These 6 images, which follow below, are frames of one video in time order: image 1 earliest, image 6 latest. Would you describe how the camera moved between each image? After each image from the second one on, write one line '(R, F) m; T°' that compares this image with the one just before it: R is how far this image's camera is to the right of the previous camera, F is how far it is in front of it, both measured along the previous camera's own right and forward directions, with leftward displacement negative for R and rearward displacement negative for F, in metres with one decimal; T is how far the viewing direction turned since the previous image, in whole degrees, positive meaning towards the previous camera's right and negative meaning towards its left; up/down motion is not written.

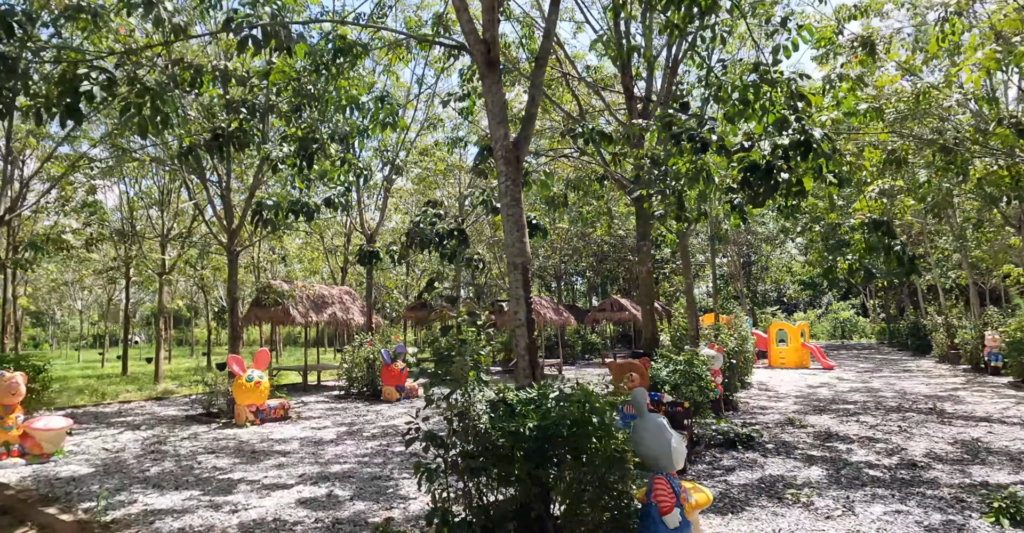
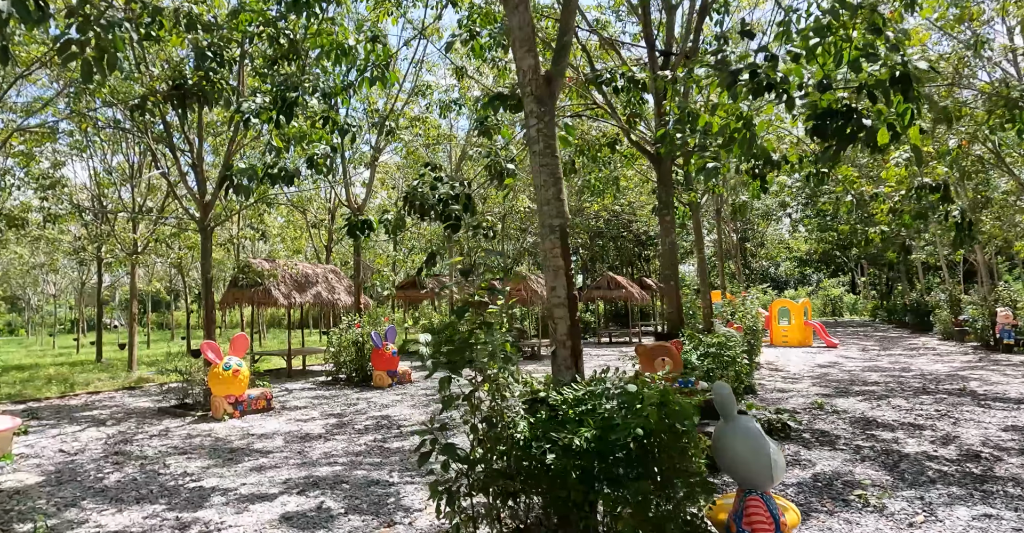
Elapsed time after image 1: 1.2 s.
(-0.3, +0.9) m; +1°
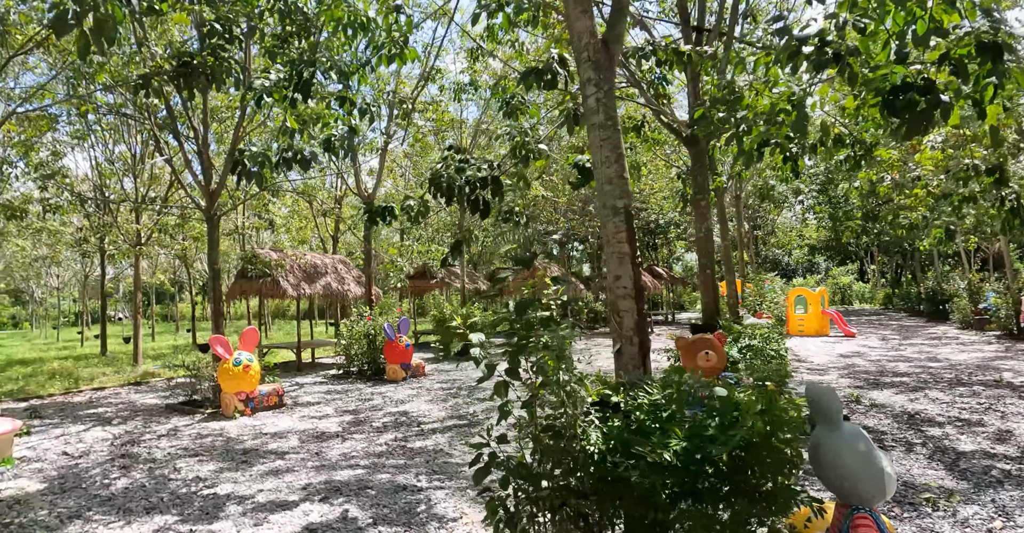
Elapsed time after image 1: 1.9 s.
(-0.3, +0.4) m; 0°
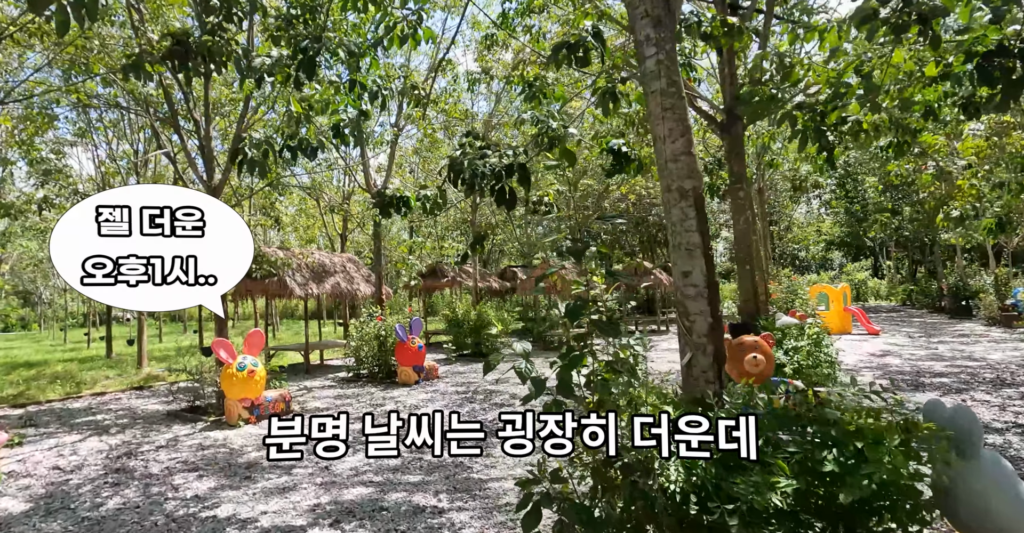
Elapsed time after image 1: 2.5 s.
(-0.2, +0.5) m; -1°
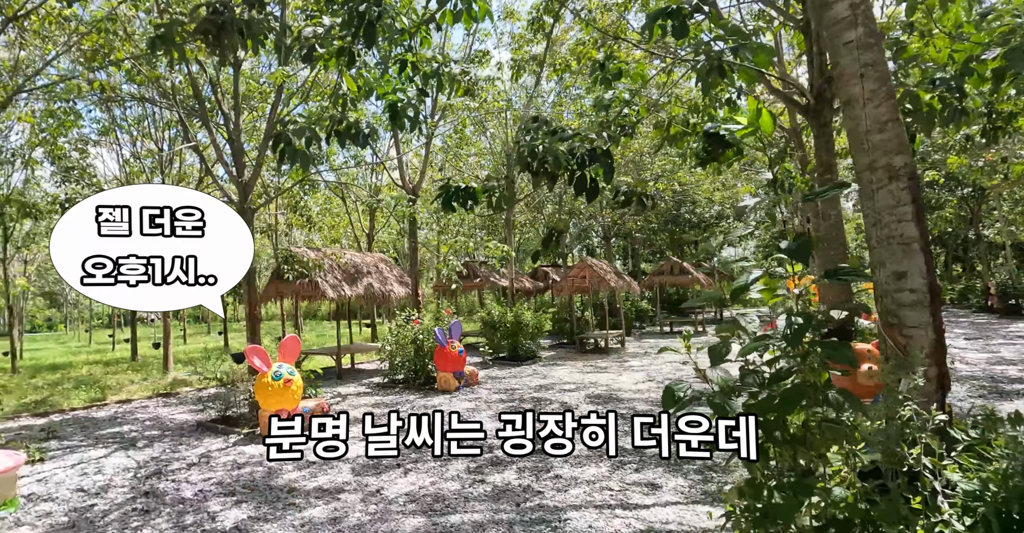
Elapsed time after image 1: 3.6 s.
(-0.4, +0.6) m; -2°
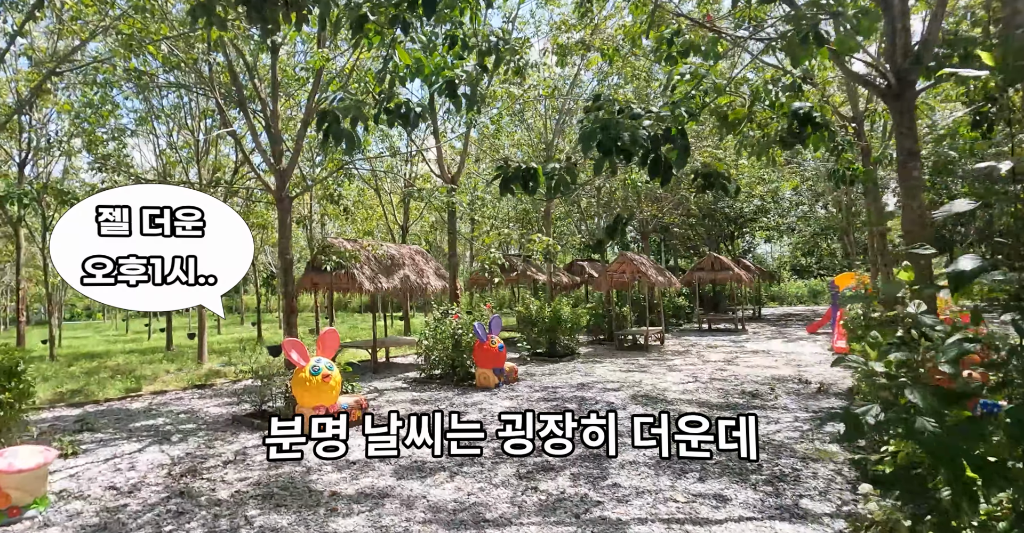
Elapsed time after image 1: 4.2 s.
(-0.2, +0.4) m; -2°
